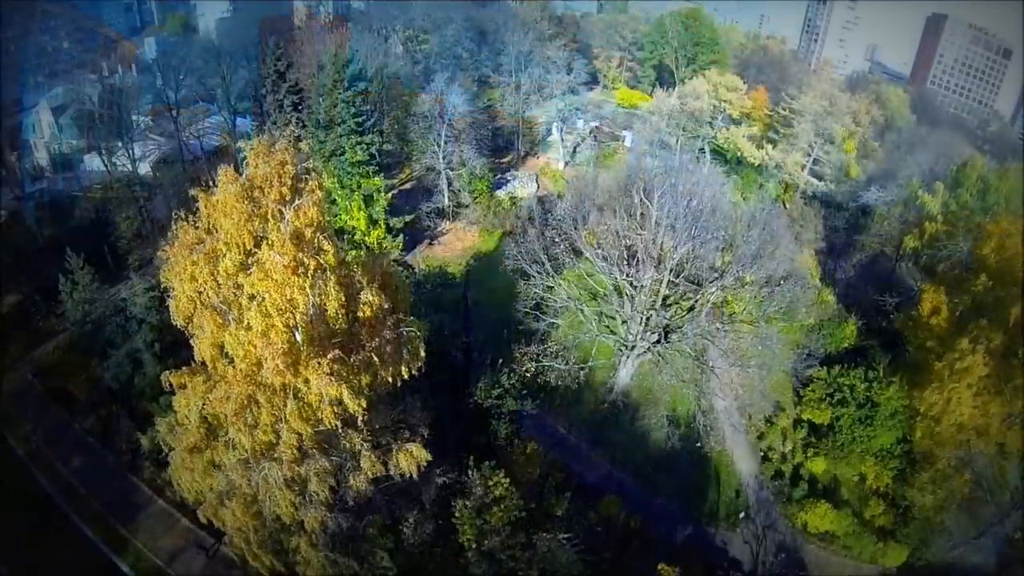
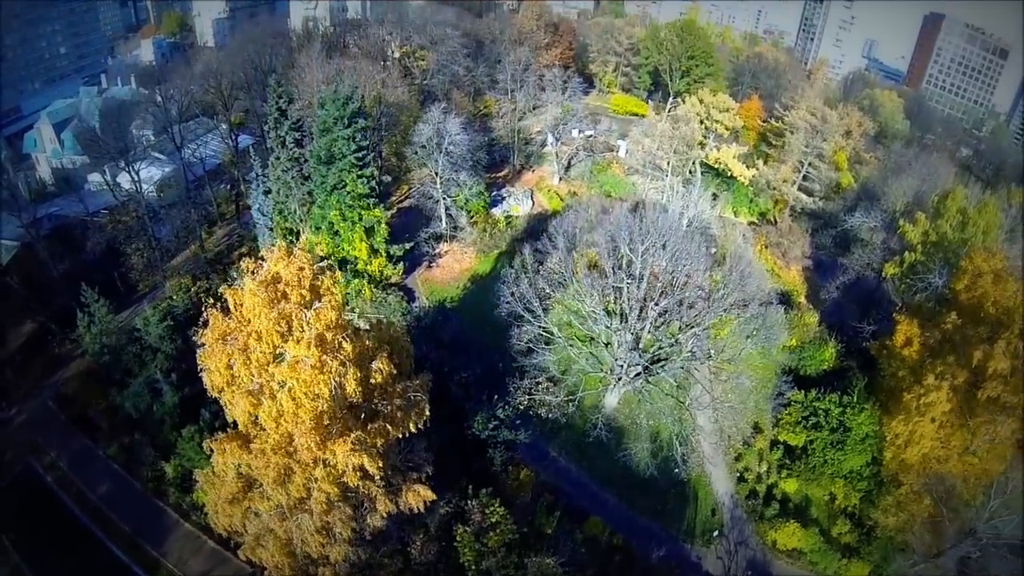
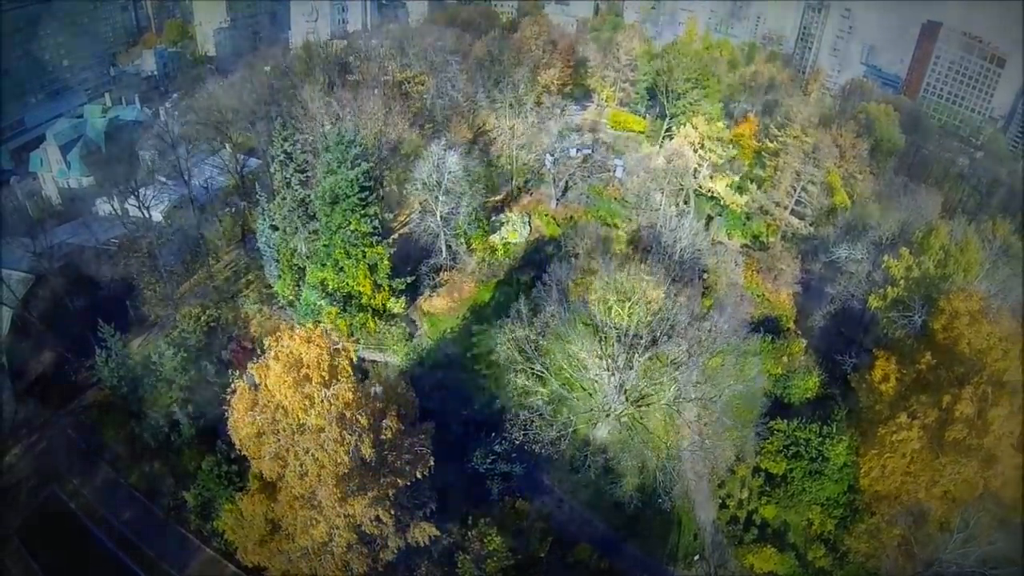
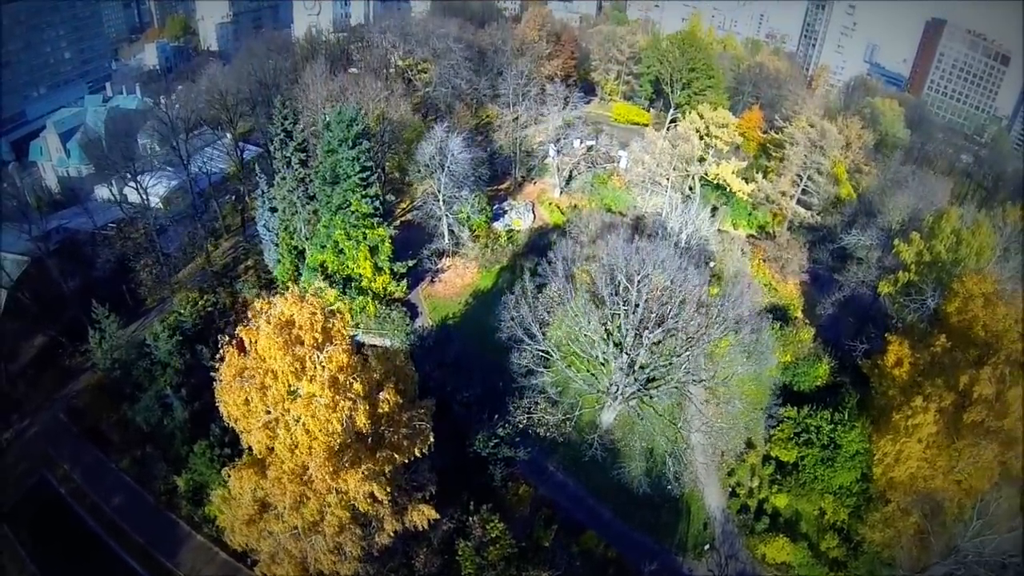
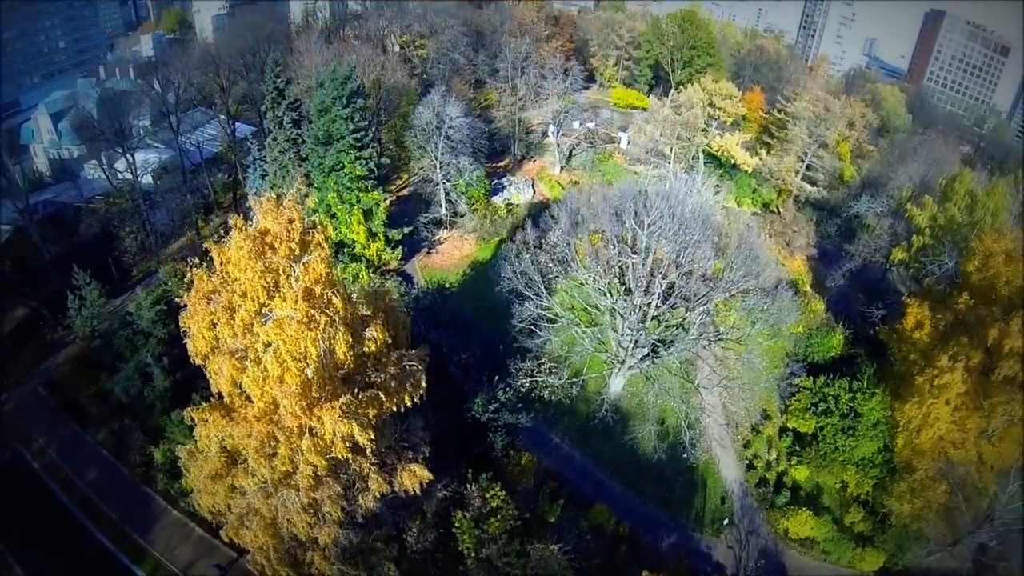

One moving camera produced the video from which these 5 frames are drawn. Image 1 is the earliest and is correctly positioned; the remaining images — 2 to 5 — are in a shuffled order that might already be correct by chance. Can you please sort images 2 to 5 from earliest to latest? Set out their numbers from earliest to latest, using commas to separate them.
5, 2, 4, 3
